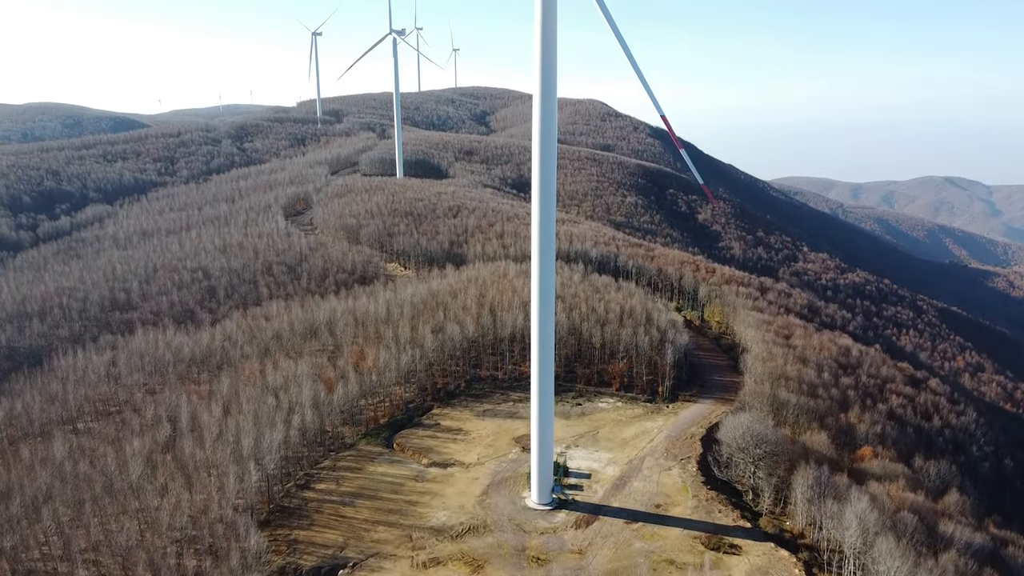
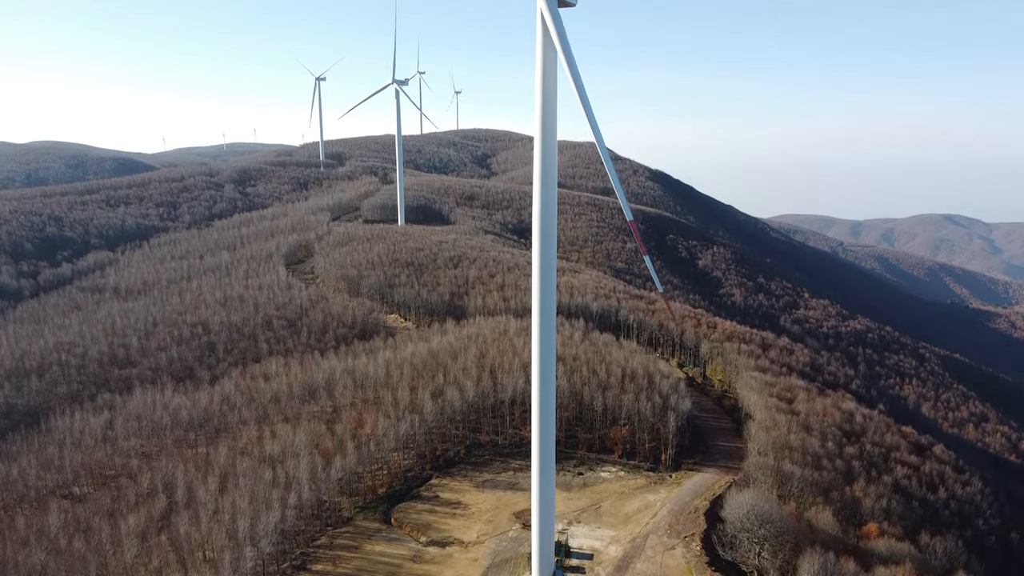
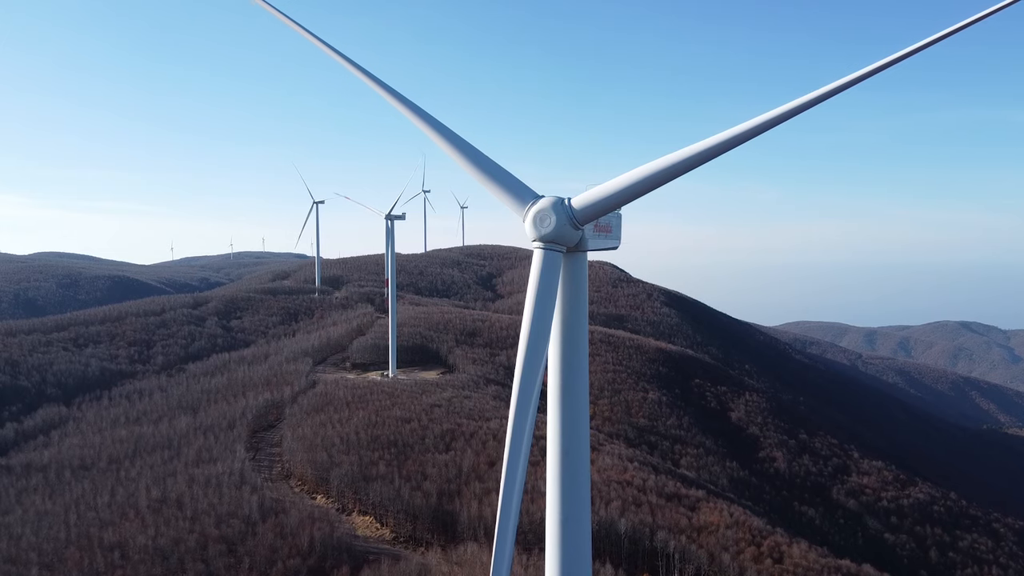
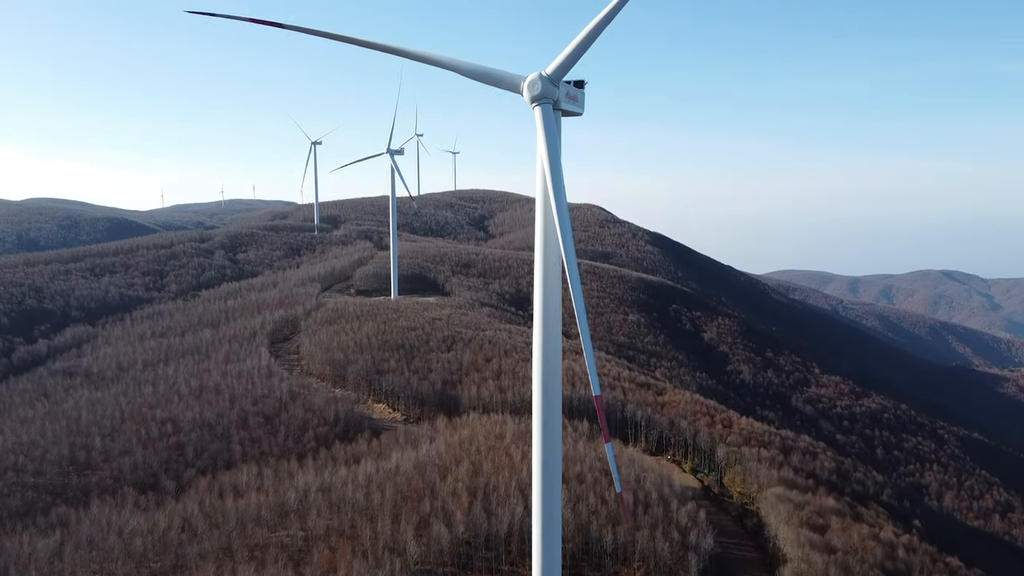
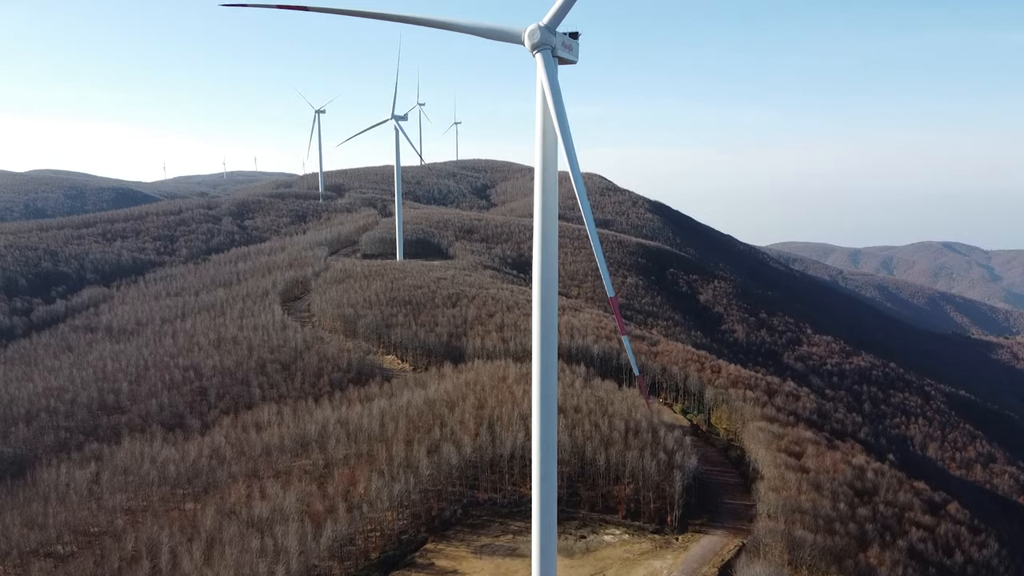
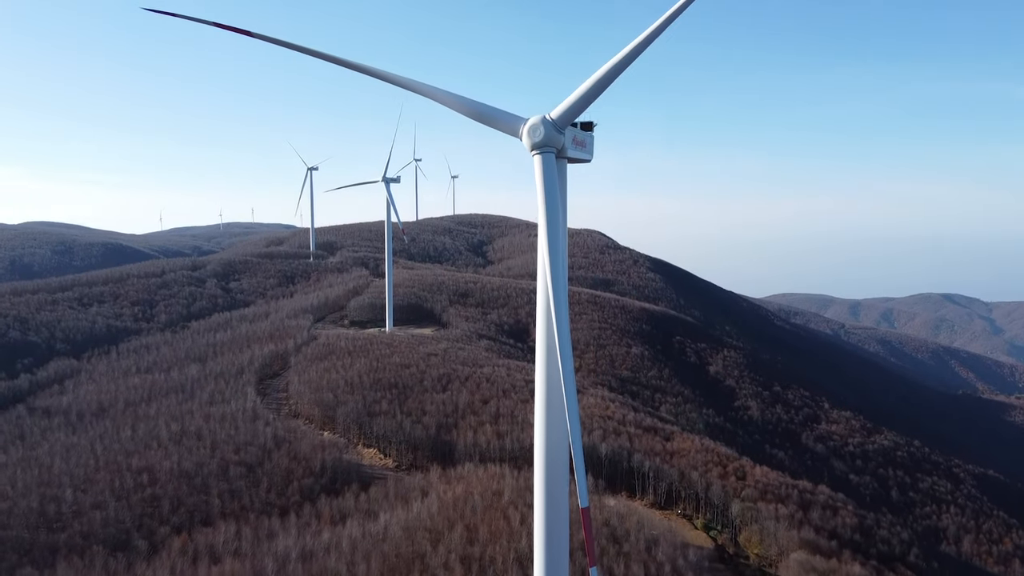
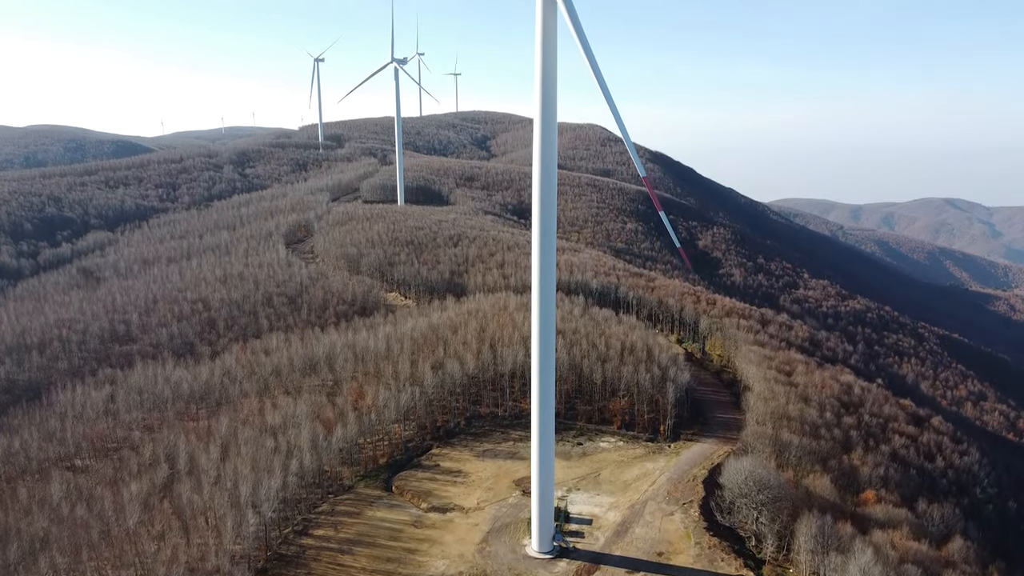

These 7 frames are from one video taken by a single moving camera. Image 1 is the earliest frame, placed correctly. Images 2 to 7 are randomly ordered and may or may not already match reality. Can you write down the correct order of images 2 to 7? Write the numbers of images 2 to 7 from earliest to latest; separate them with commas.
7, 2, 5, 4, 6, 3
